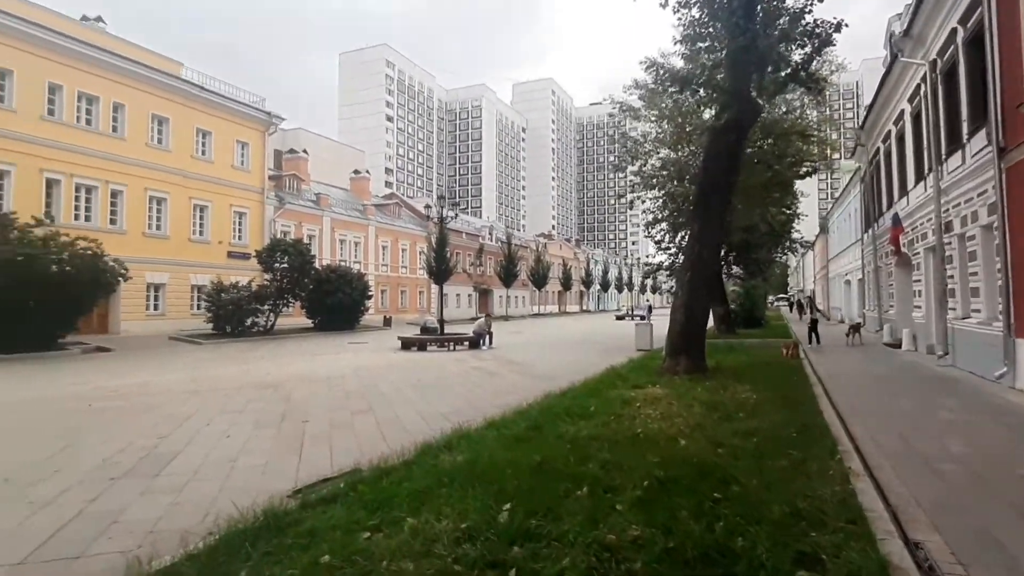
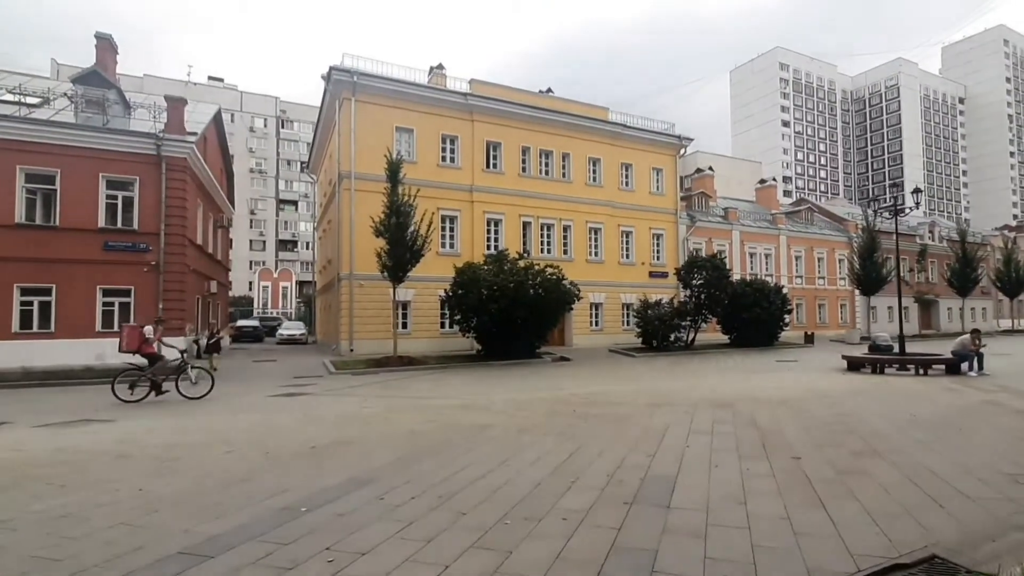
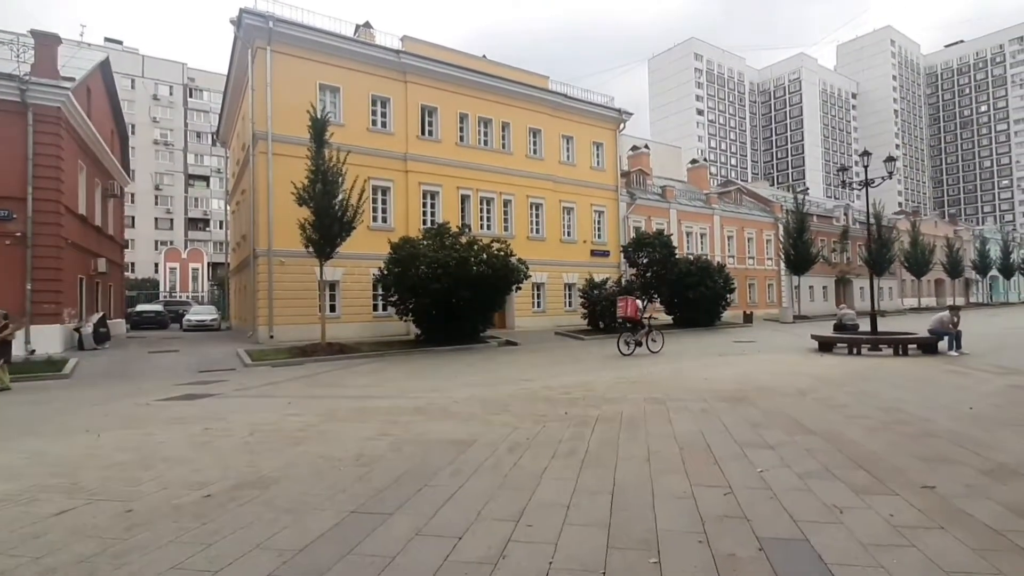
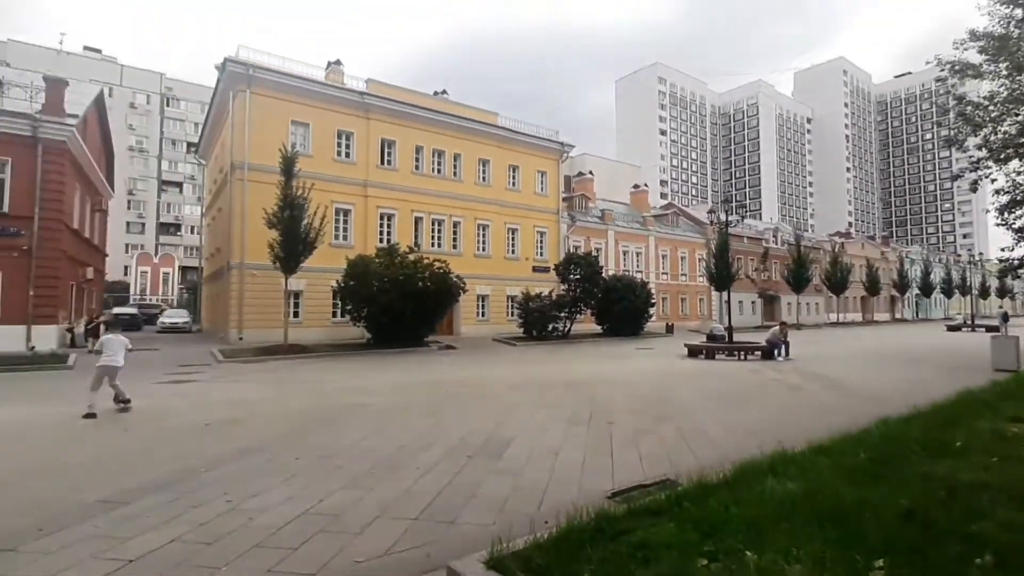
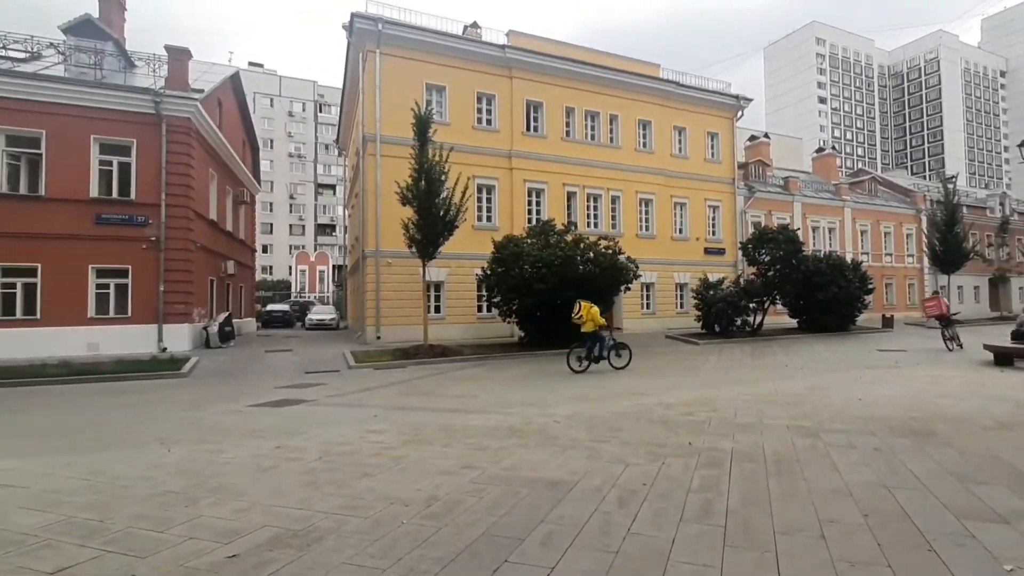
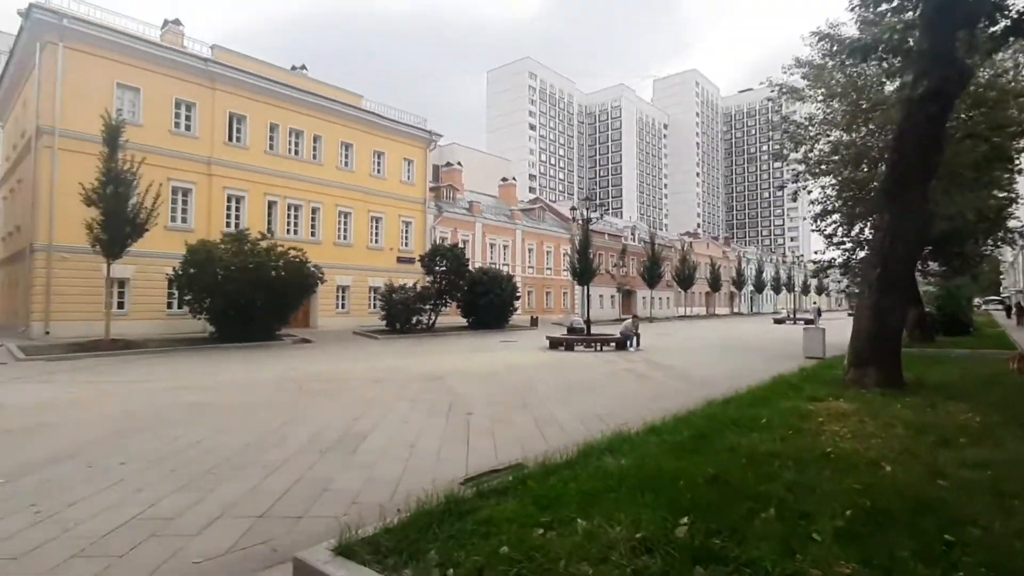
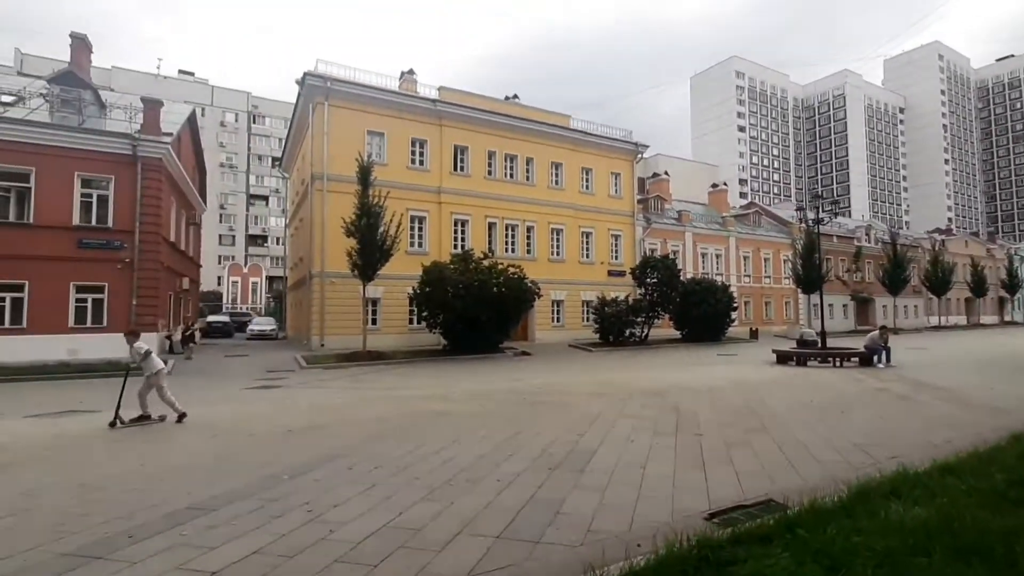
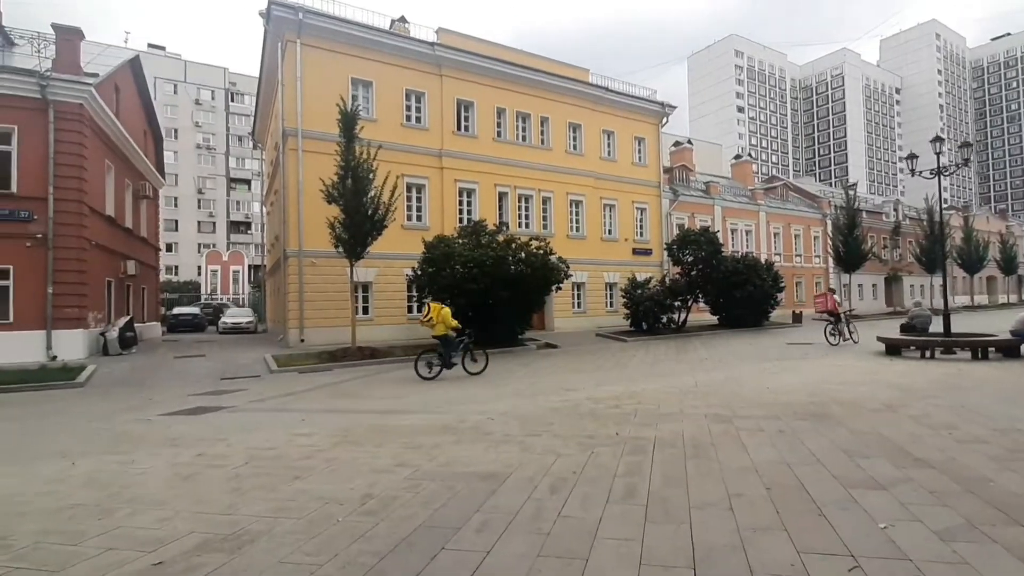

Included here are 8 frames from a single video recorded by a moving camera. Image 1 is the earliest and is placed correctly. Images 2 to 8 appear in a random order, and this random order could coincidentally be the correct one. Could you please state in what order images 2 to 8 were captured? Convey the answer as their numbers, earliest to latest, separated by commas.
6, 4, 7, 2, 3, 8, 5
